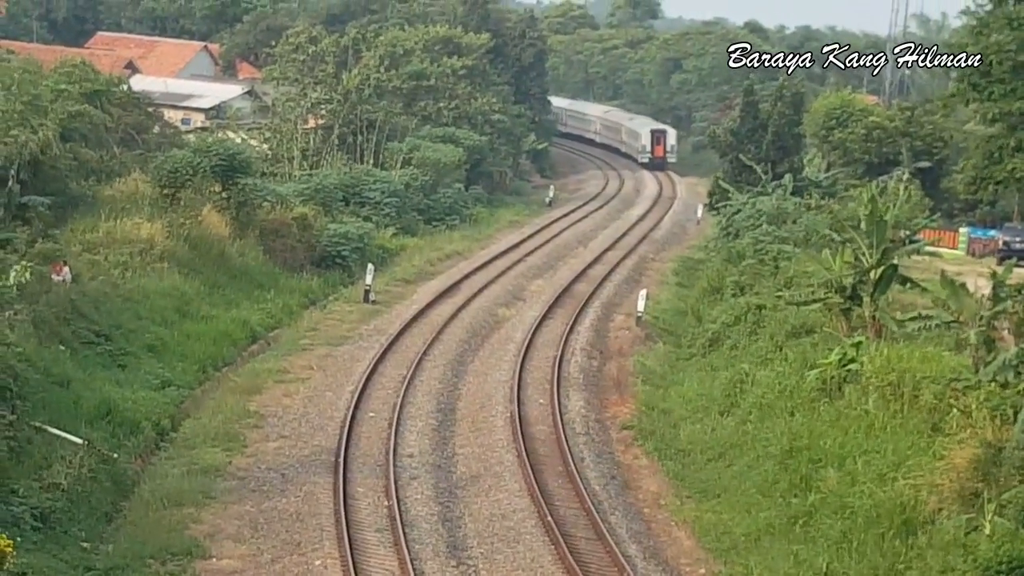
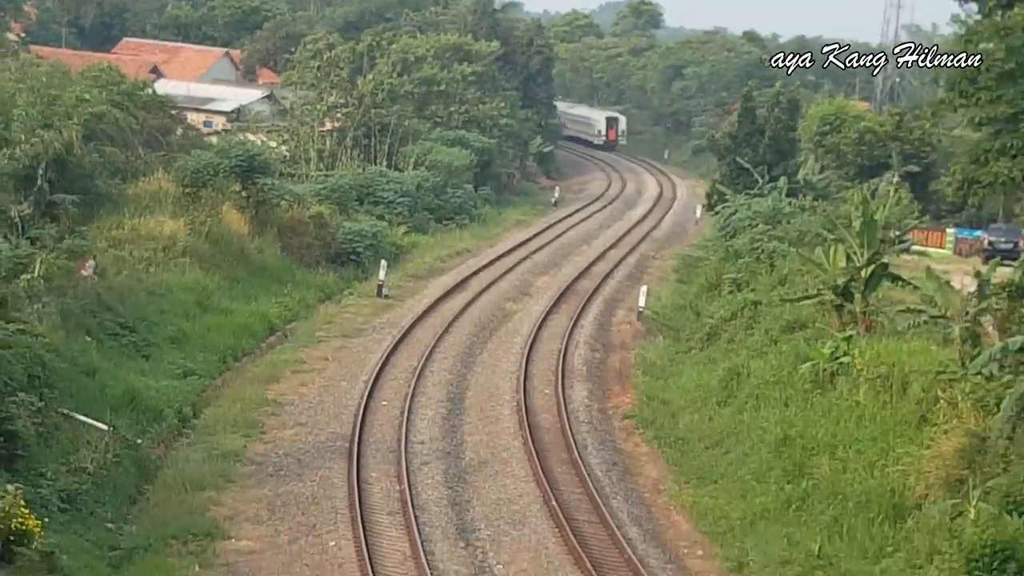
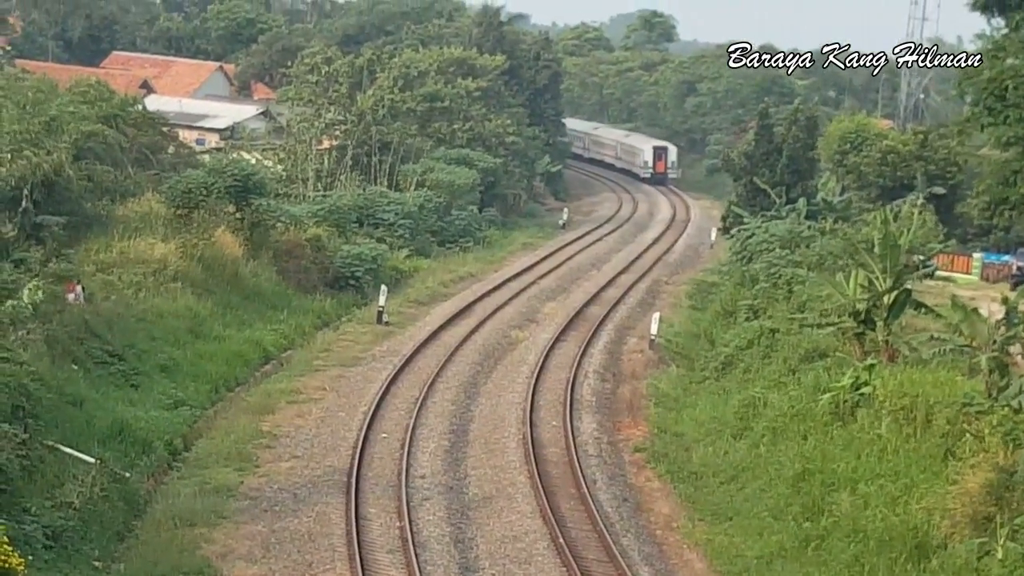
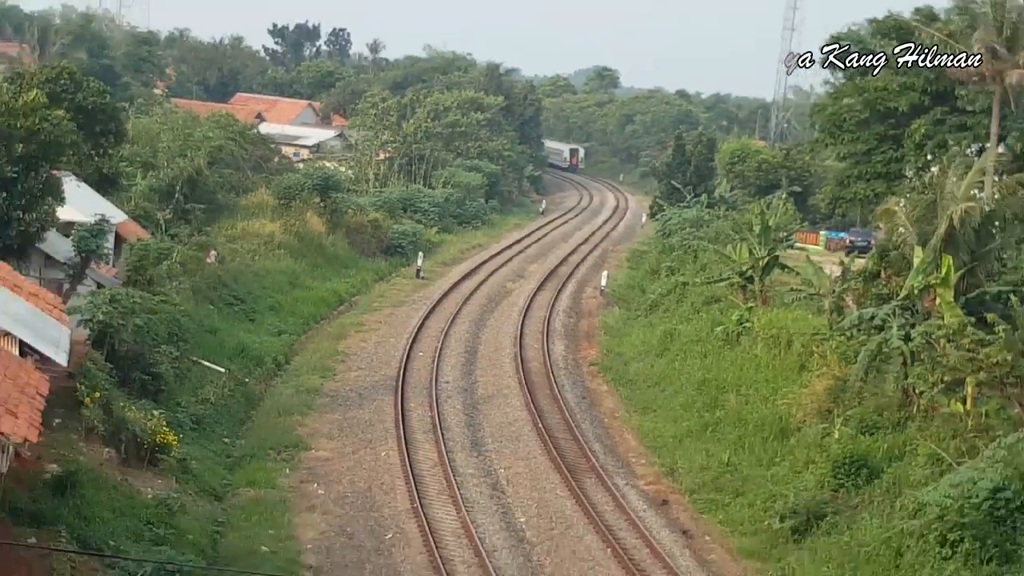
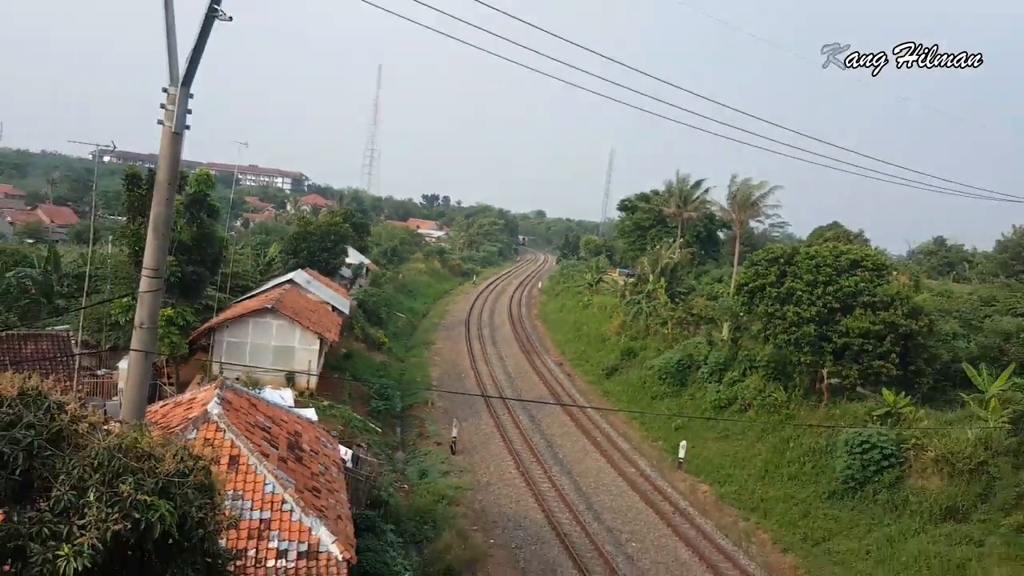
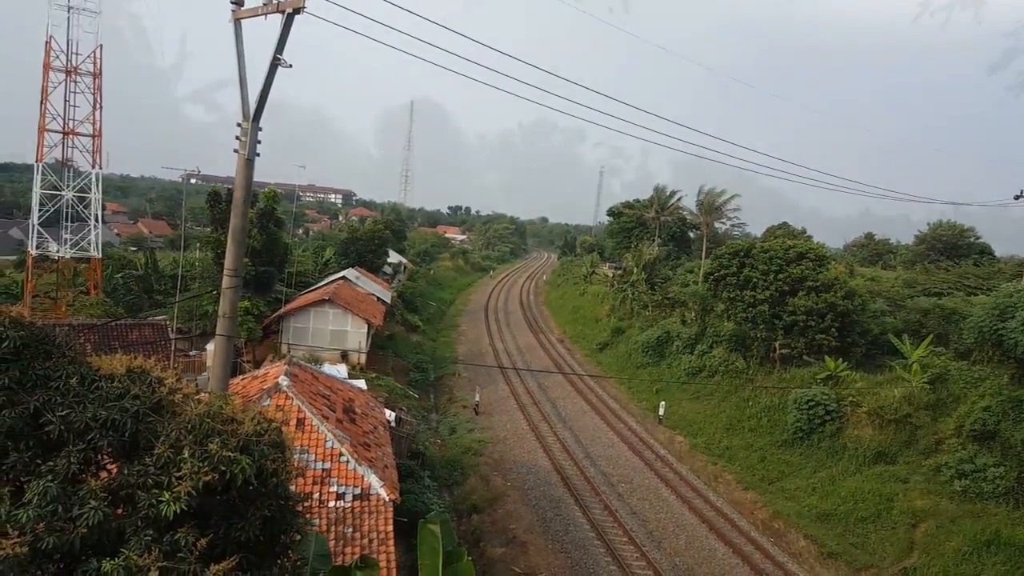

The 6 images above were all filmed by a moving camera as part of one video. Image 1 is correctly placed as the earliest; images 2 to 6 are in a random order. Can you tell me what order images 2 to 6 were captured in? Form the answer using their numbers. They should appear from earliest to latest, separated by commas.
3, 2, 4, 5, 6
